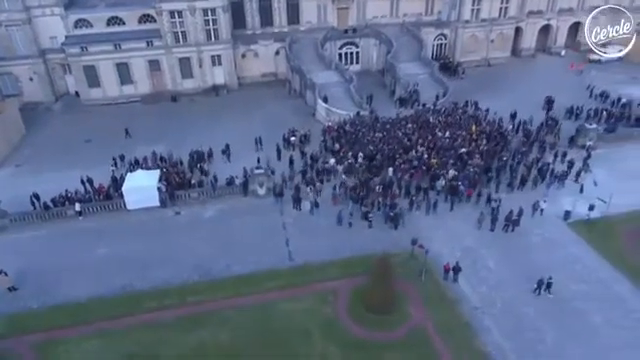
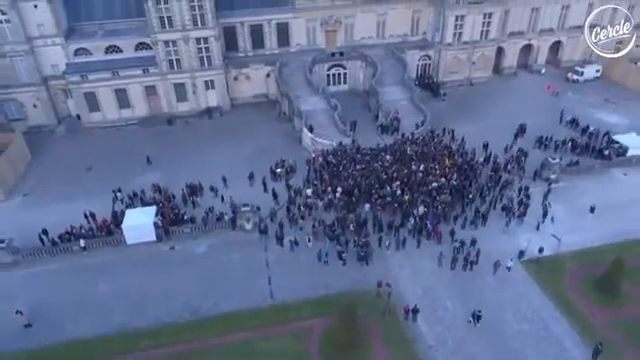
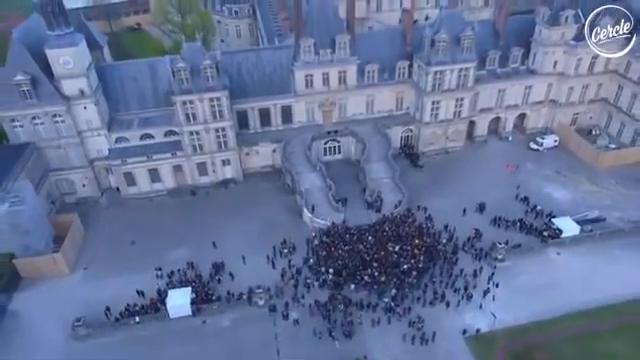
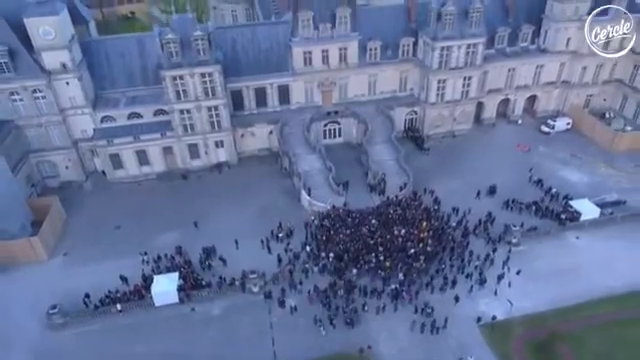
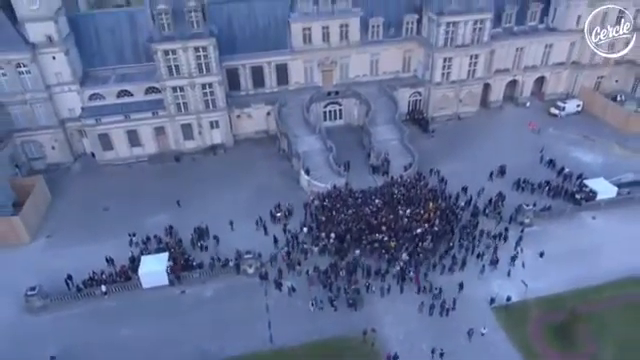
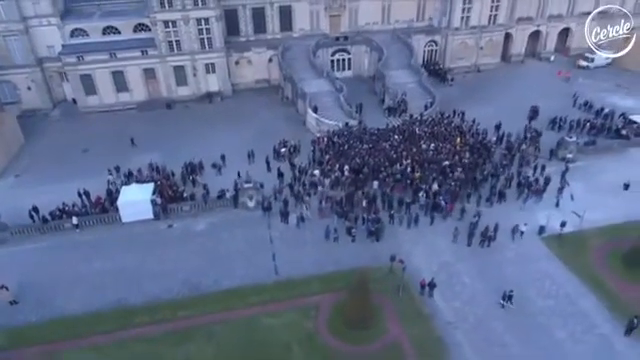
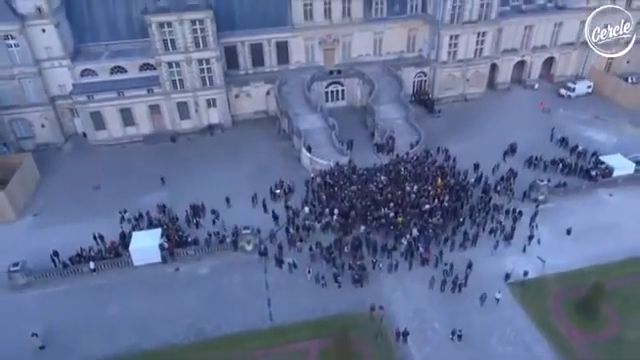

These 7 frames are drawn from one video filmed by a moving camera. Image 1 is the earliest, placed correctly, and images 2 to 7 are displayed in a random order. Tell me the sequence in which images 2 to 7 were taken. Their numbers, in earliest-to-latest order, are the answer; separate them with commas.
6, 2, 7, 5, 4, 3
